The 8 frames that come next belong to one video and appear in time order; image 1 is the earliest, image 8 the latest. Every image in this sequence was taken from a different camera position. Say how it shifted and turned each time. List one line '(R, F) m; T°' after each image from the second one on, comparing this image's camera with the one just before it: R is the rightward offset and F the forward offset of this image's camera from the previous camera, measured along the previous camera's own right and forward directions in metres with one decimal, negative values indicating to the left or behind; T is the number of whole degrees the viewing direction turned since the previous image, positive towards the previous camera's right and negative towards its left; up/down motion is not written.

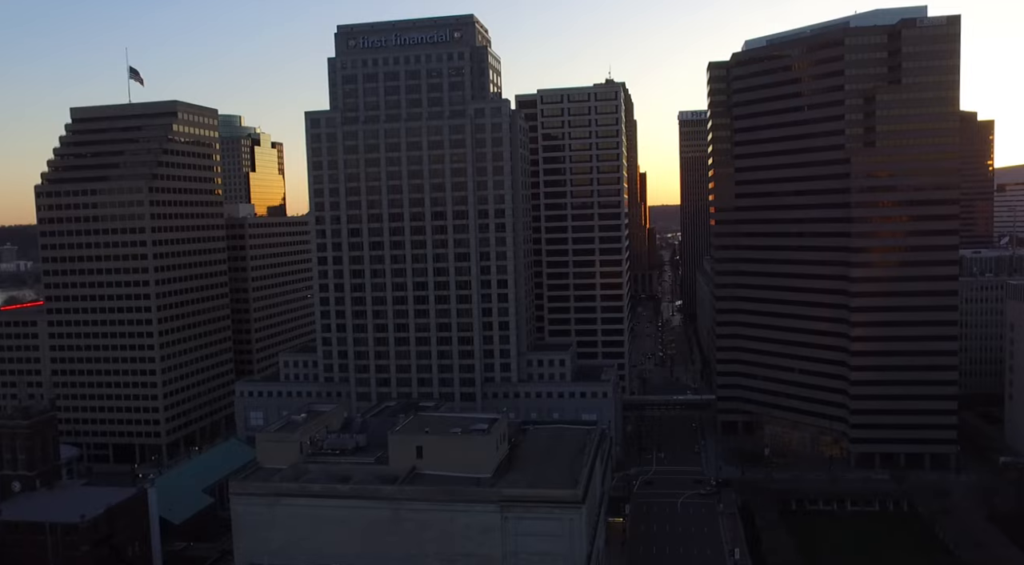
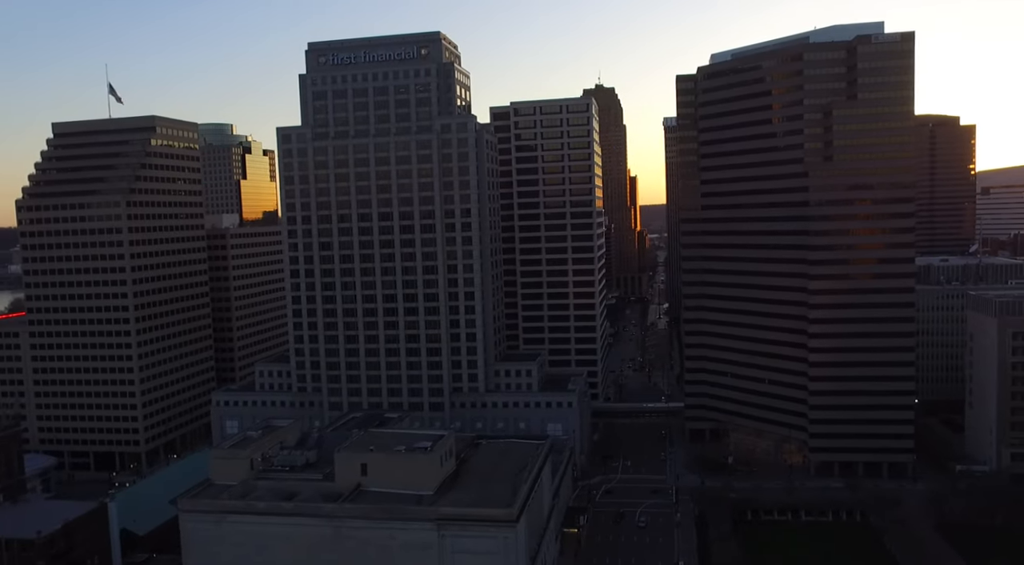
(+6.6, -2.6) m; 0°
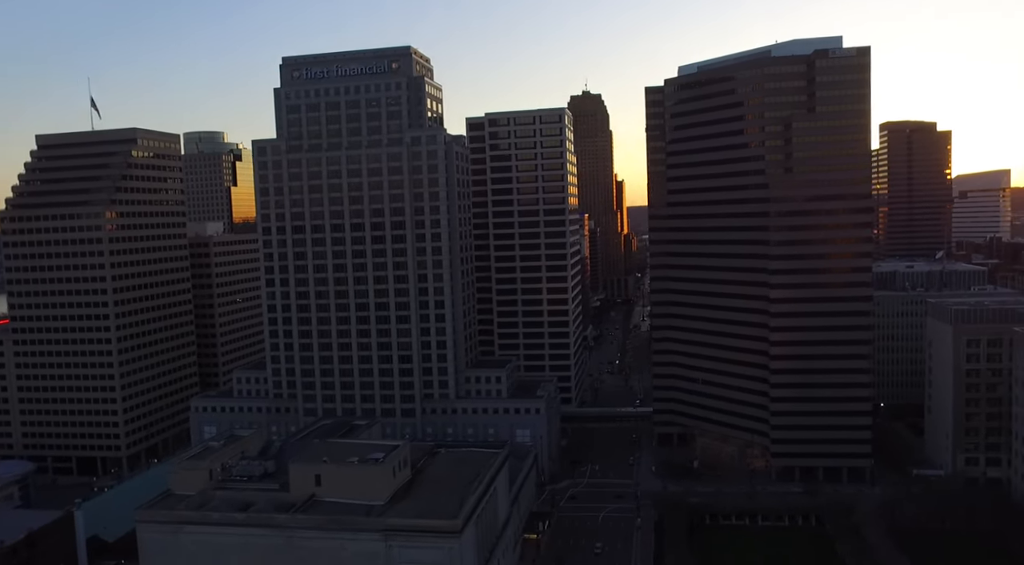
(+5.7, -3.0) m; 0°
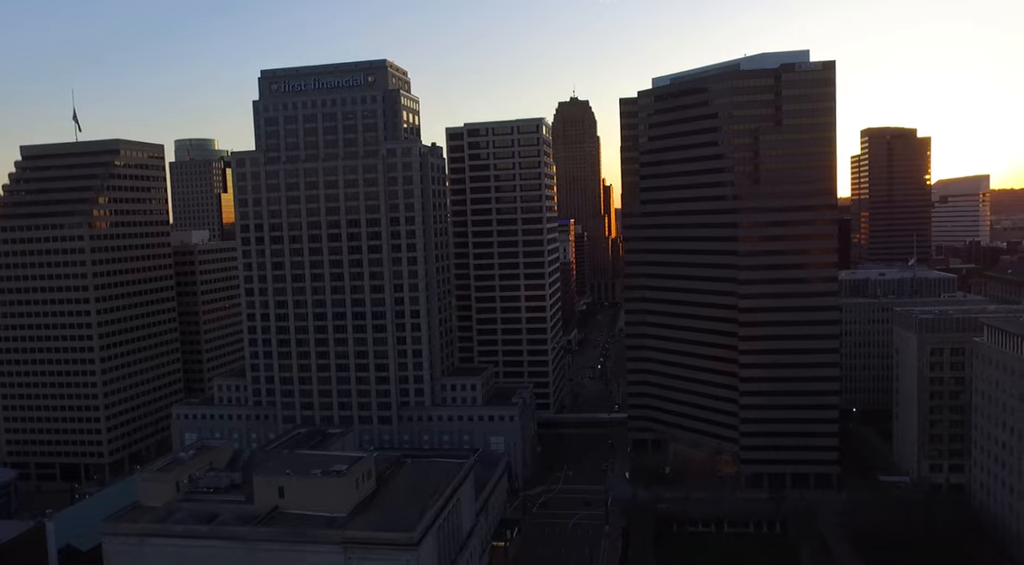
(+4.5, -2.2) m; 0°
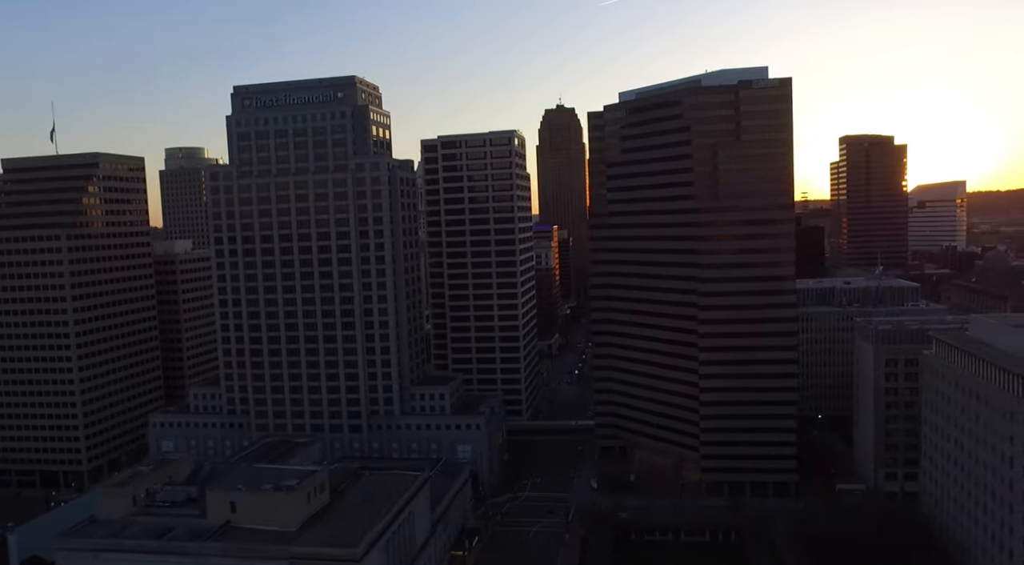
(+6.6, -2.7) m; 0°
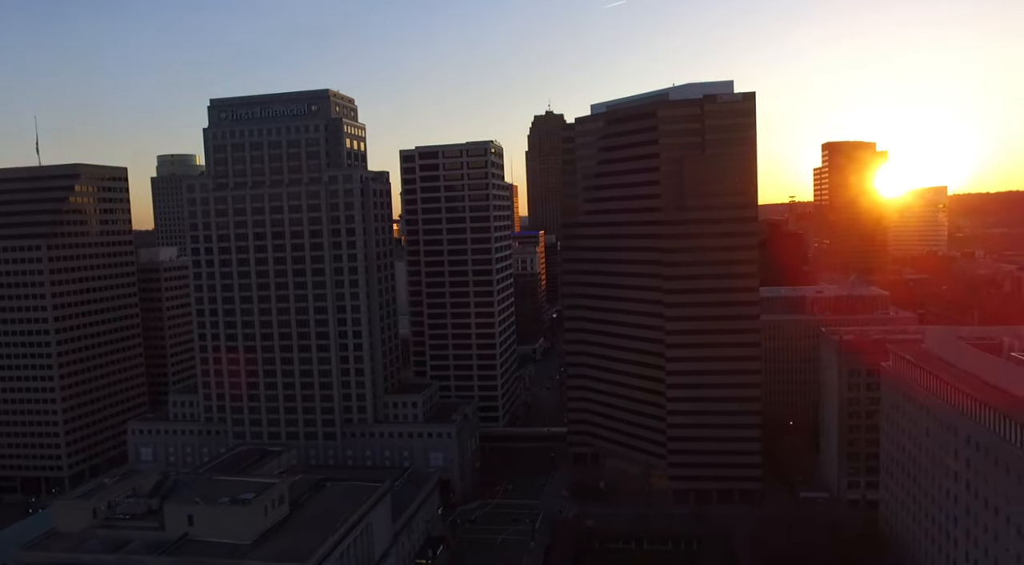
(+6.2, -1.9) m; 0°
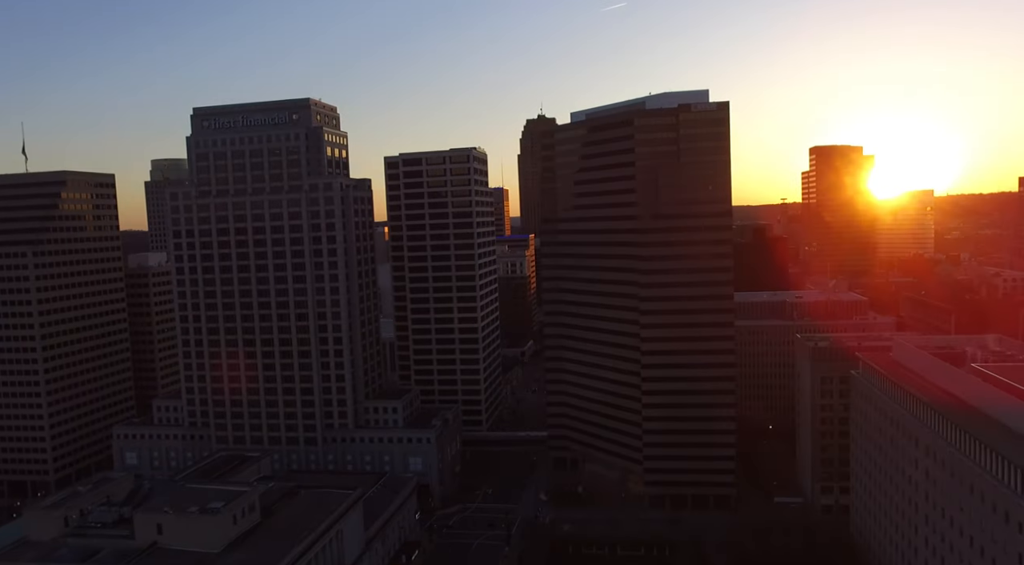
(+4.6, -1.3) m; 0°
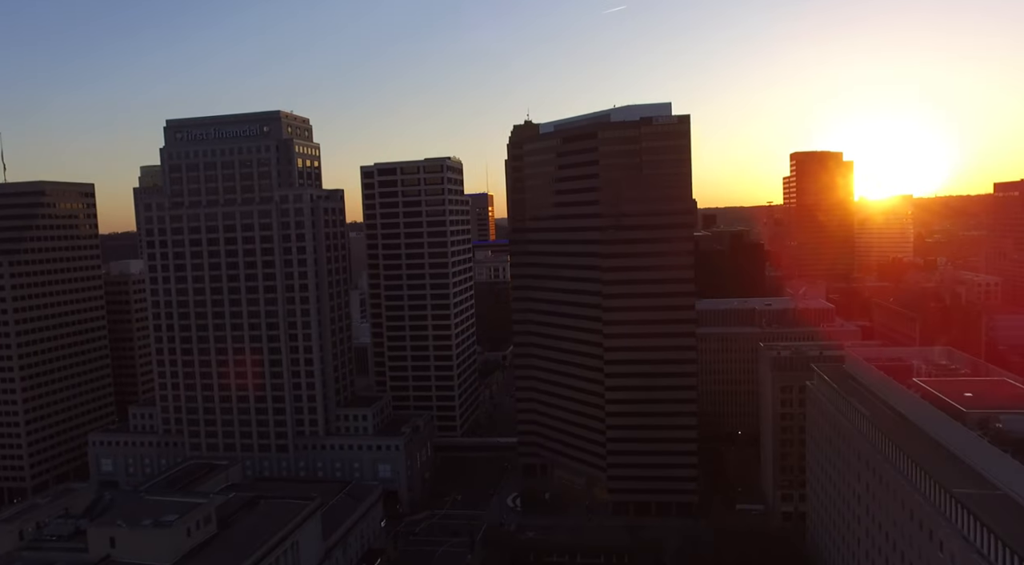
(+6.8, -1.5) m; 0°
